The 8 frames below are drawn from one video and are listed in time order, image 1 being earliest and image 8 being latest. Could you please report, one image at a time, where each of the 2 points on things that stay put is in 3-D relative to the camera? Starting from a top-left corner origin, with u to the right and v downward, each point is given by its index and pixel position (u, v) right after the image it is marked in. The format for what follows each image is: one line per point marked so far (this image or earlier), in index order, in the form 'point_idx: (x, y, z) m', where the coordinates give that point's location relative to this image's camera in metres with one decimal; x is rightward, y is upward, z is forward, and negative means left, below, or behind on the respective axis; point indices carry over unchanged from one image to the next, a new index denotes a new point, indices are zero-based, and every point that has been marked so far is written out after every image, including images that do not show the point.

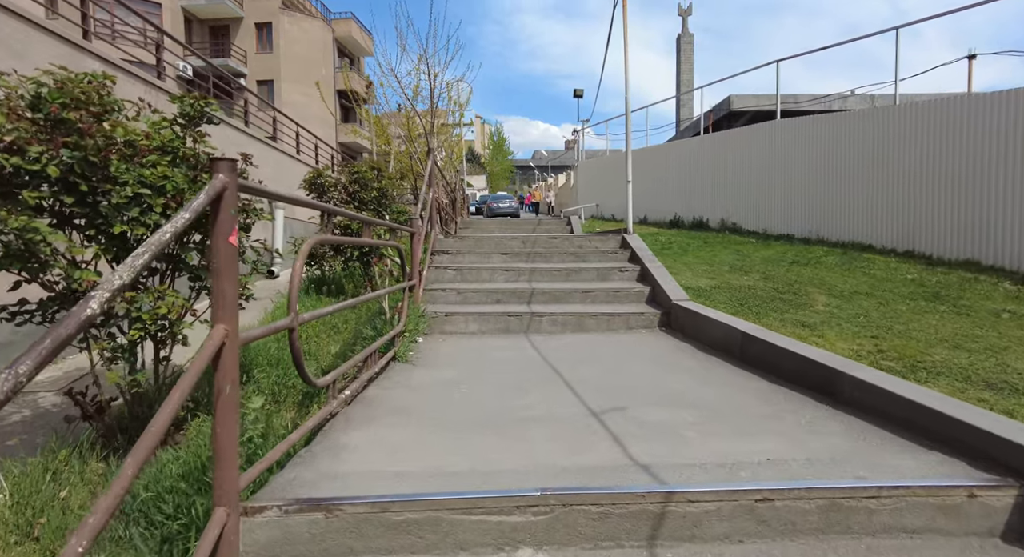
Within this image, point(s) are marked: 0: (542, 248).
0: (+0.4, +0.4, +7.6) m
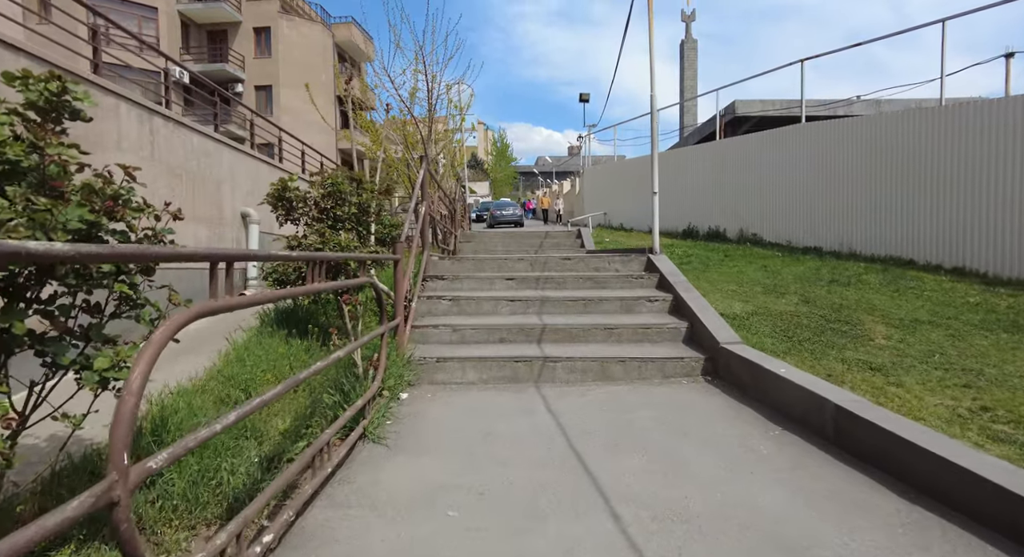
0: (+0.5, +0.1, +6.5) m
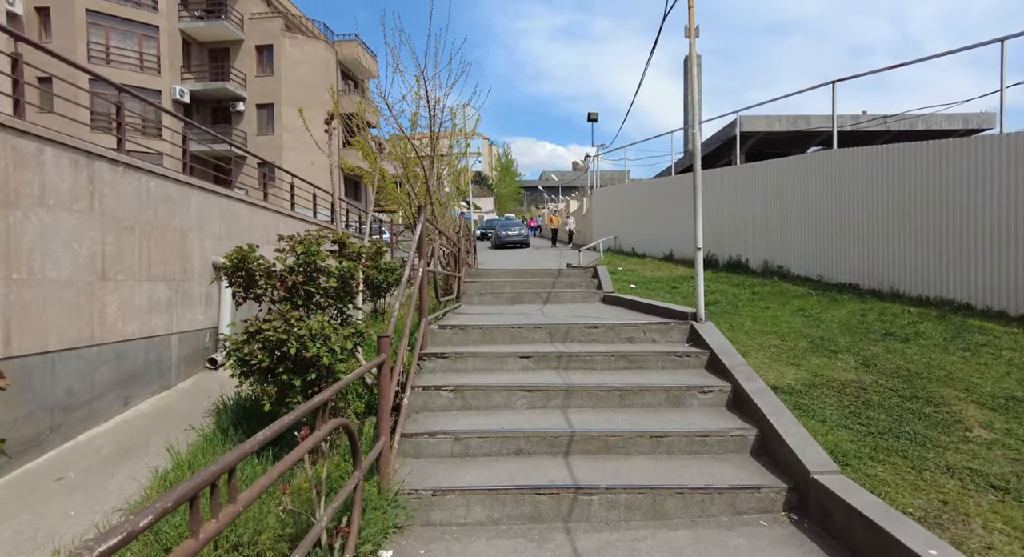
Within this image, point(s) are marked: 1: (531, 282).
0: (+0.7, -0.7, +5.4) m
1: (+0.4, -0.1, +11.0) m
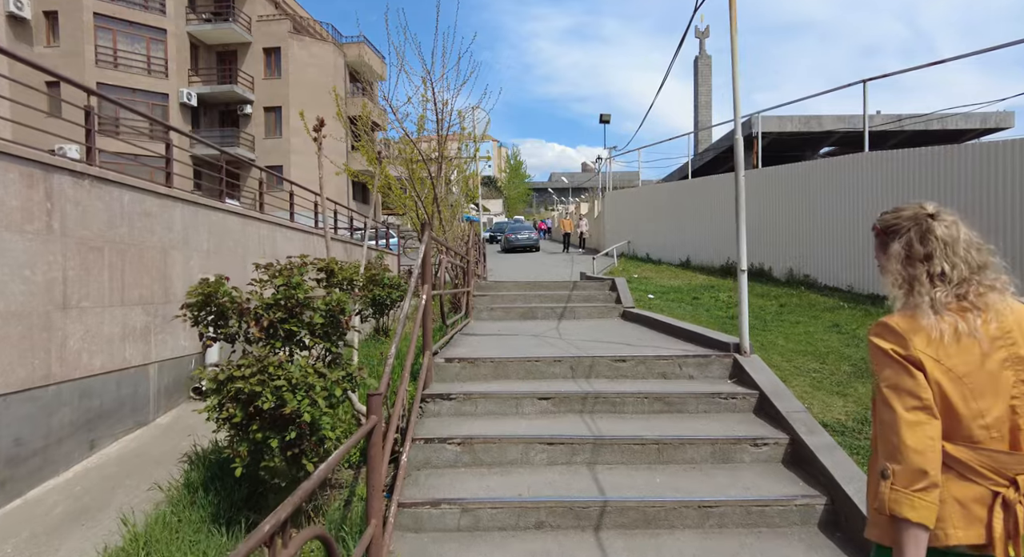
0: (+0.8, -0.9, +4.7) m
1: (+0.6, -0.3, +10.4) m
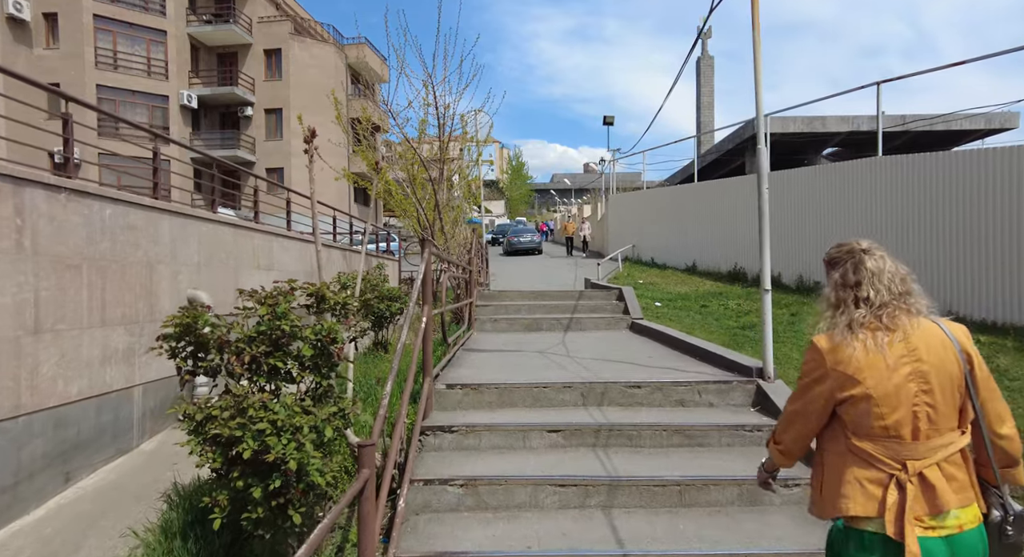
0: (+0.9, -1.1, +4.4) m
1: (+0.7, -0.5, +10.0) m
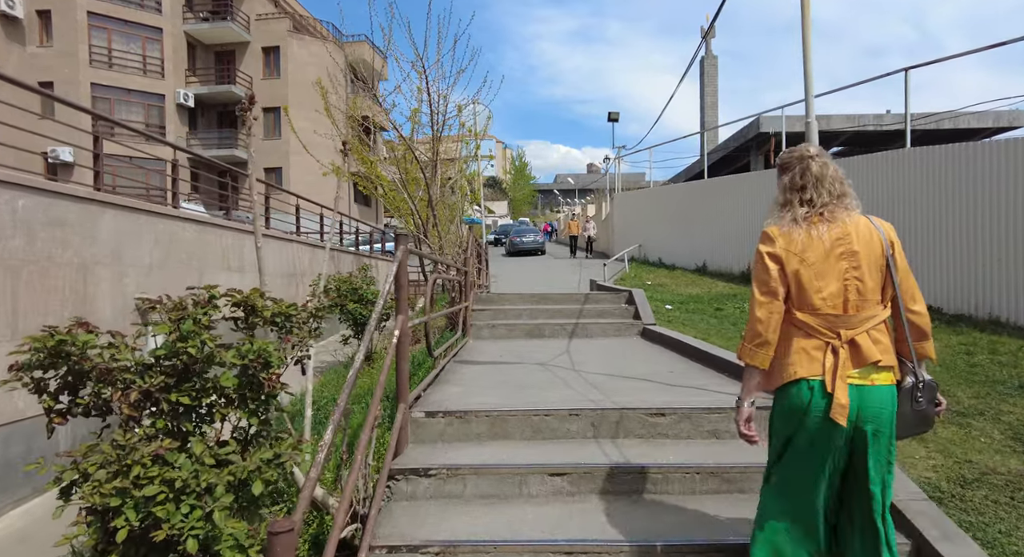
0: (+0.8, -1.1, +3.5) m
1: (+0.7, -0.5, +9.2) m
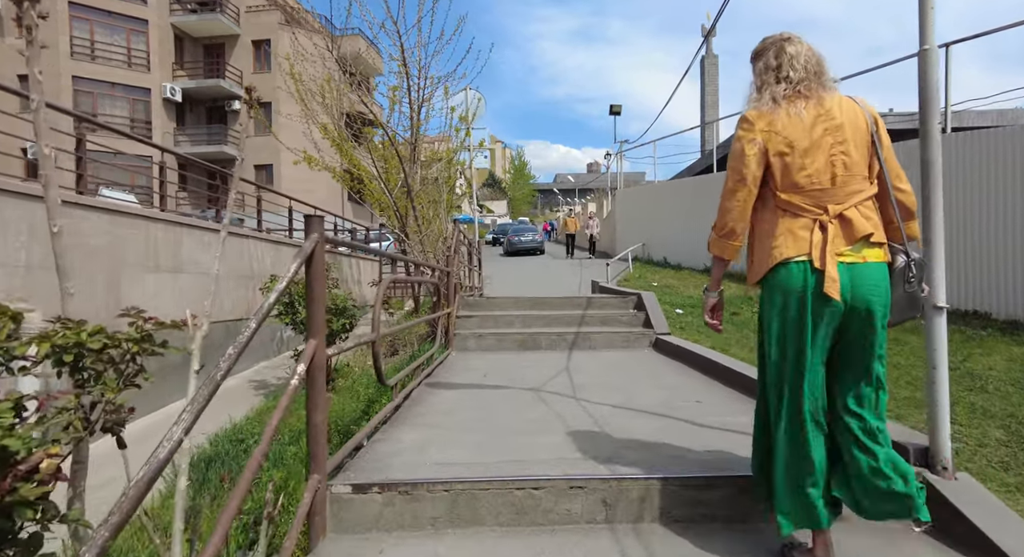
0: (+0.7, -1.1, +2.3) m
1: (+0.5, -0.6, +7.9) m
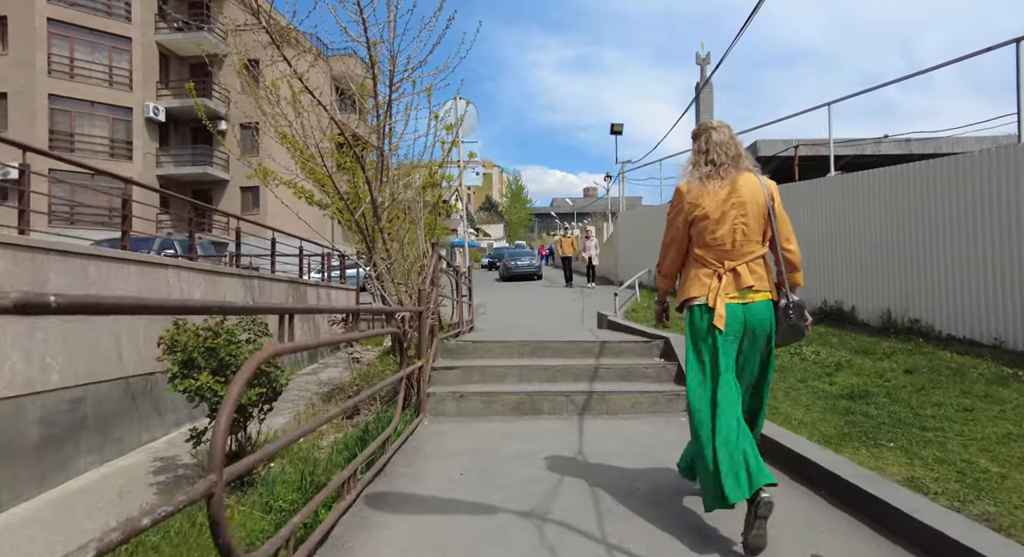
0: (+0.6, -1.3, +0.5) m
1: (+0.5, -1.0, +6.2) m
